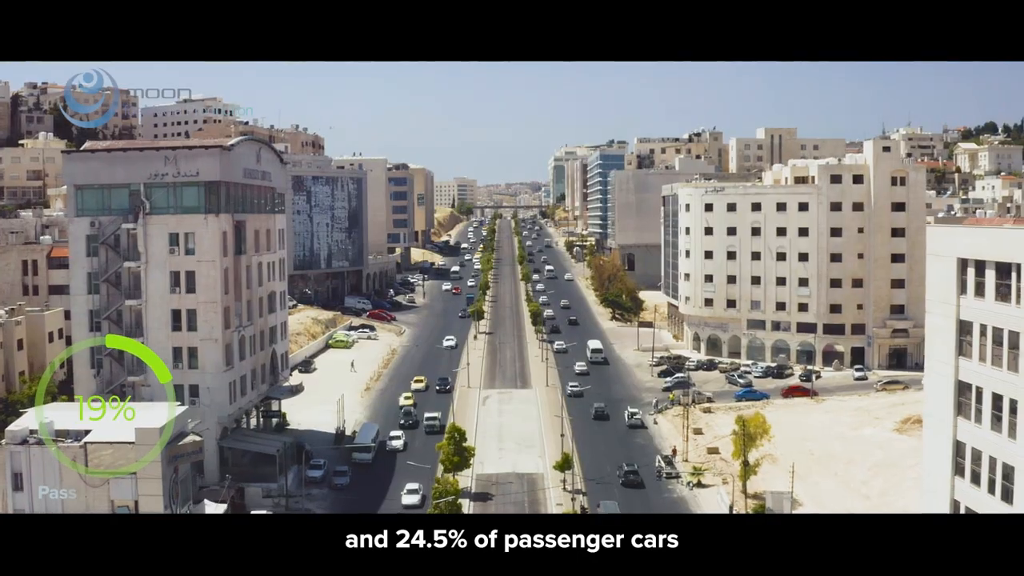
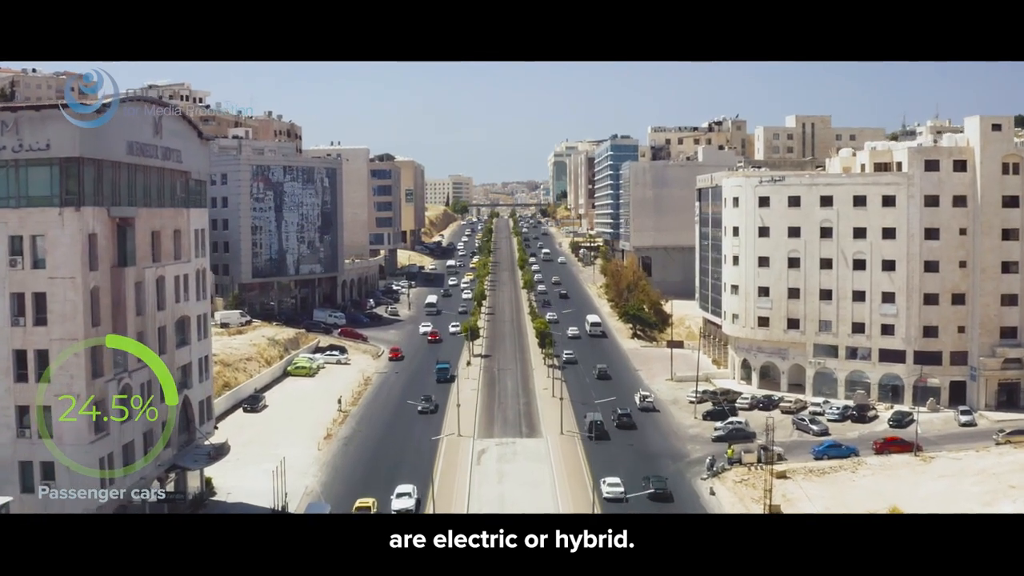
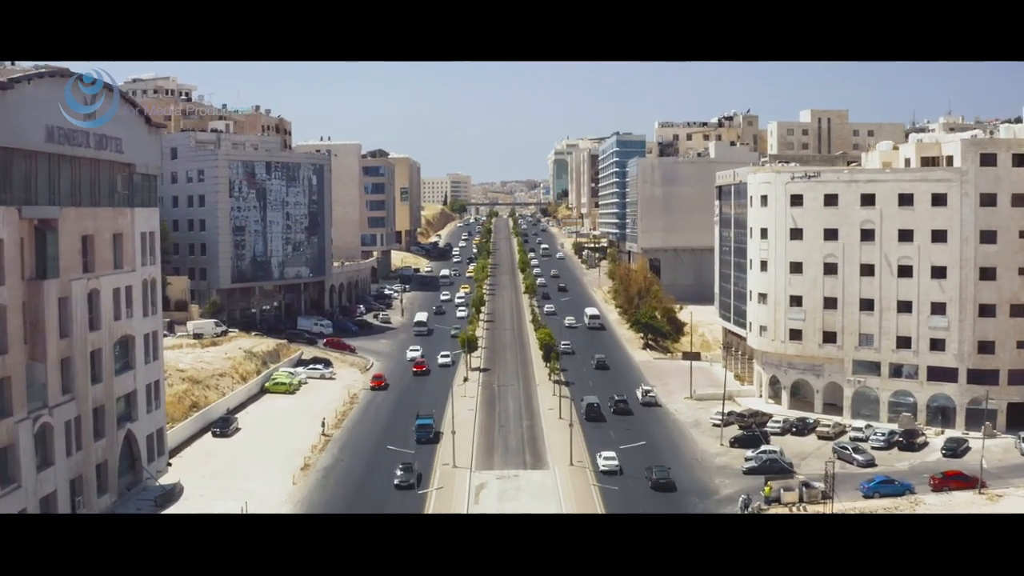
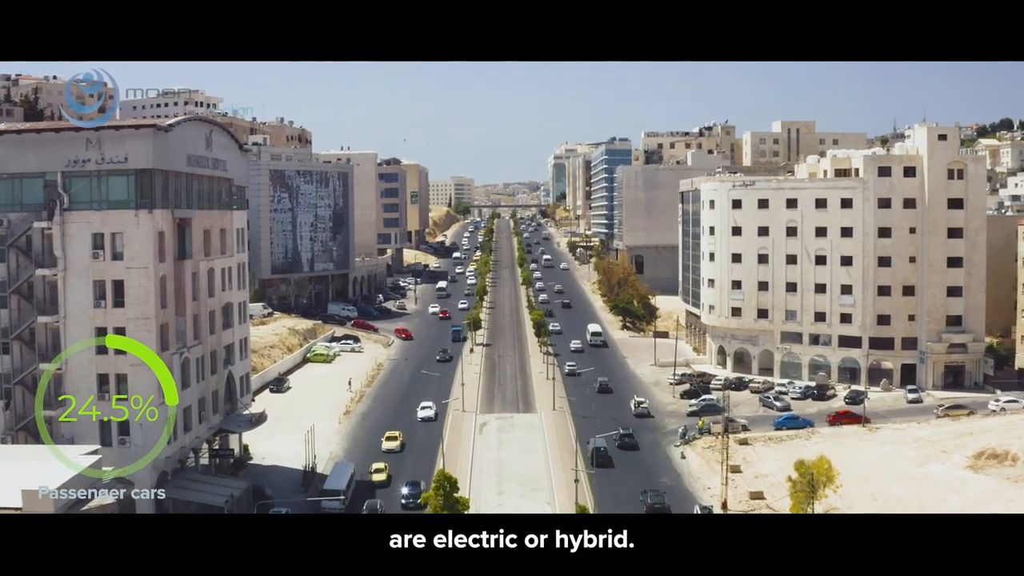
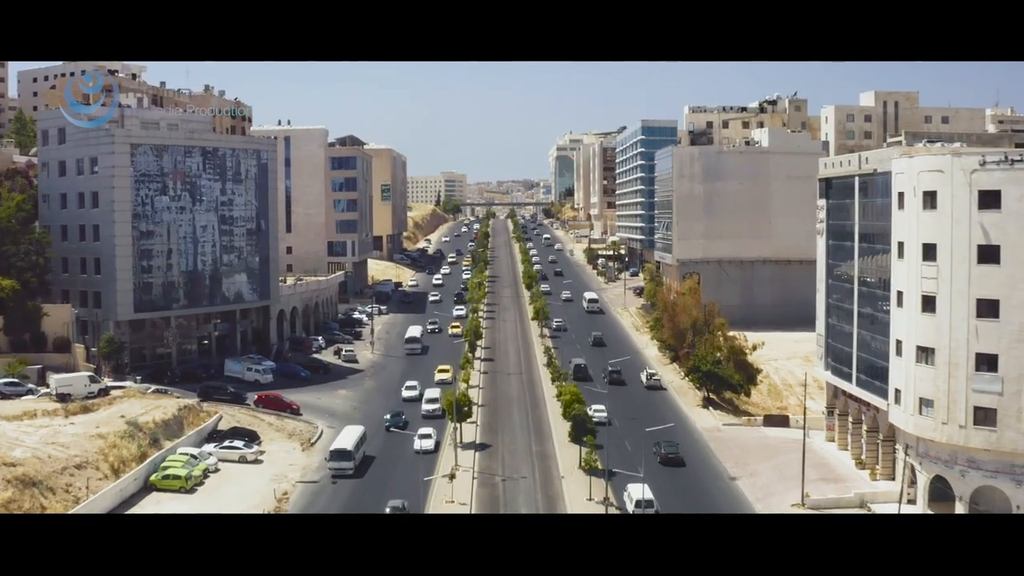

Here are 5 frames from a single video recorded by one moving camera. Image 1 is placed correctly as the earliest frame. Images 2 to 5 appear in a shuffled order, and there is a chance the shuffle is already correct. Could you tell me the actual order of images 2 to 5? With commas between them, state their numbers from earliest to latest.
4, 2, 3, 5
